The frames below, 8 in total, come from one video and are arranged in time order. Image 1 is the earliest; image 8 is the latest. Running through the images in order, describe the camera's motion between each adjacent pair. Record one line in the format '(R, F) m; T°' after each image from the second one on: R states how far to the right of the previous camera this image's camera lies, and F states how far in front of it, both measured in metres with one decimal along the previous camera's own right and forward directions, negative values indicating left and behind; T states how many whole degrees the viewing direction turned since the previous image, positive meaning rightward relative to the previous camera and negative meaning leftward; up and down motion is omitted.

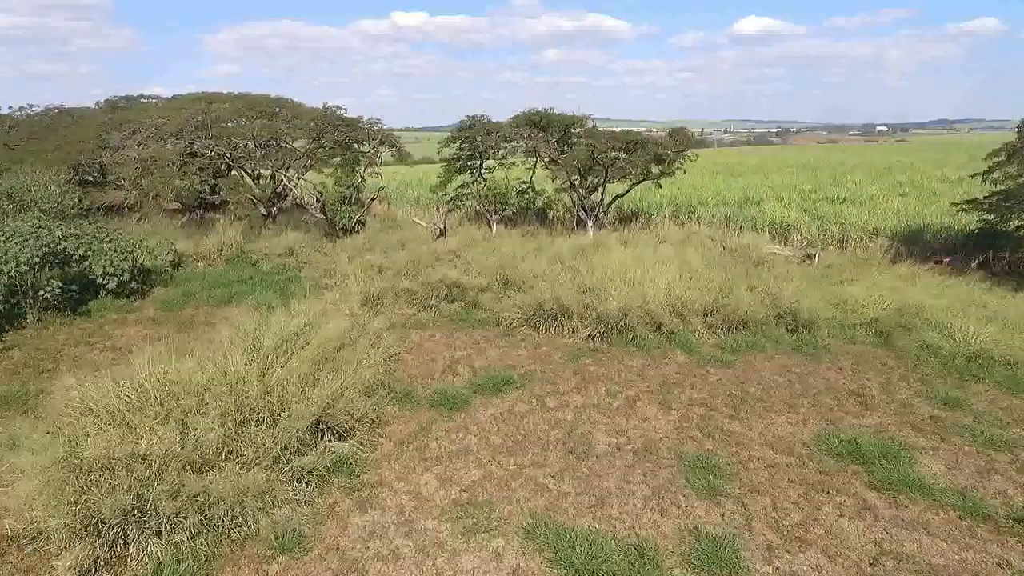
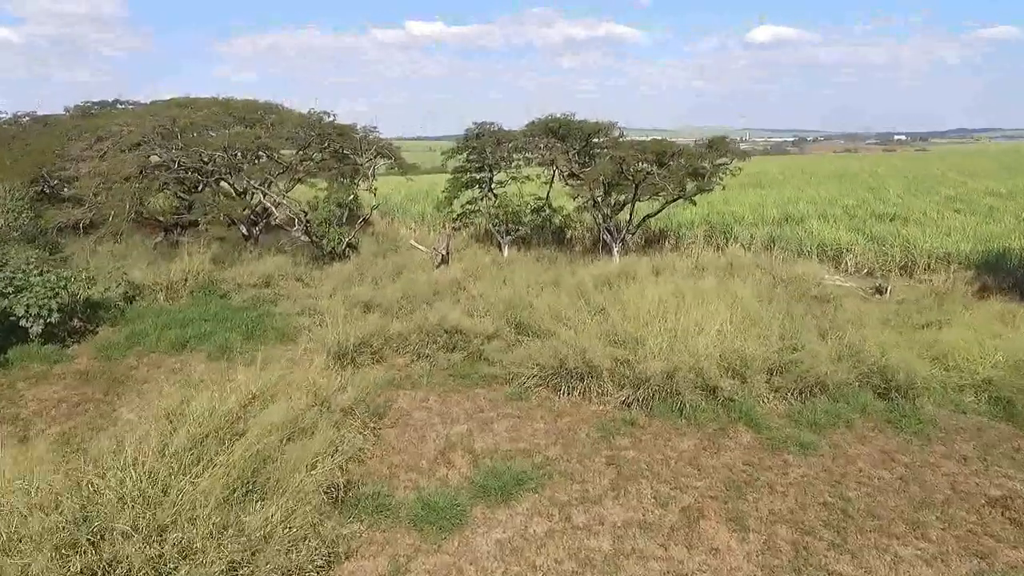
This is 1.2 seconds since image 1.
(0.0, +2.0) m; -1°
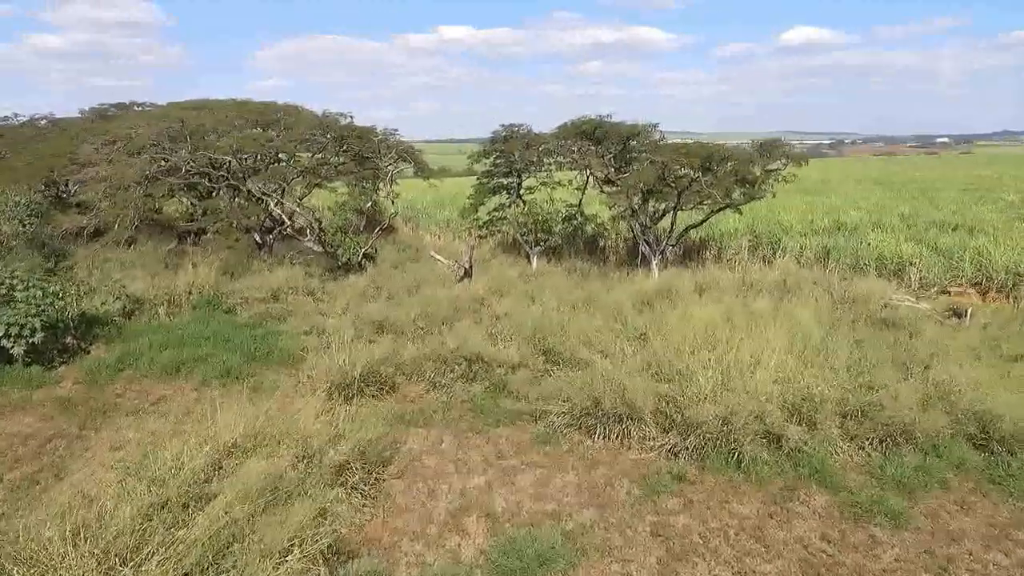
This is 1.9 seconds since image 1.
(0.0, +1.0) m; -3°
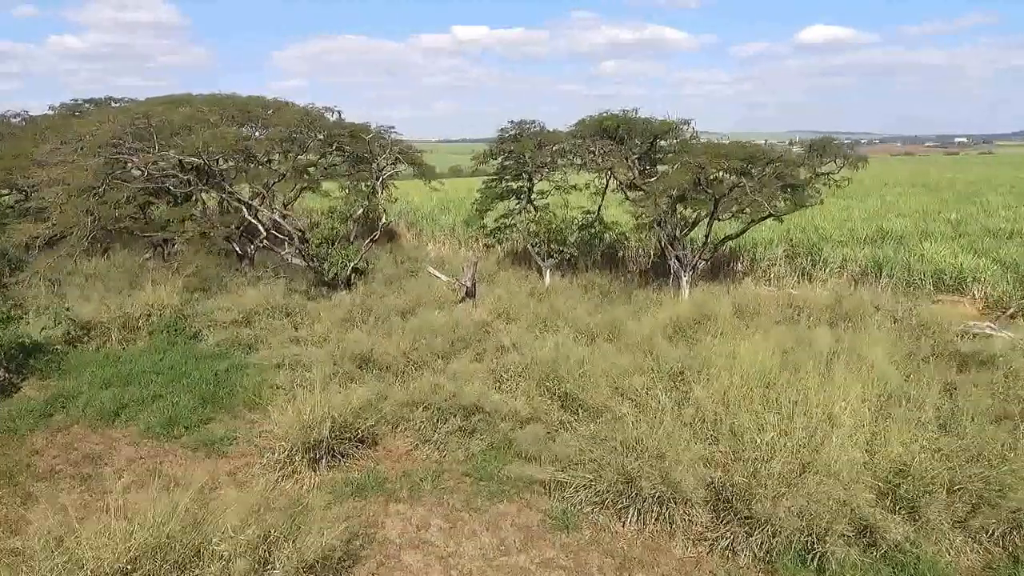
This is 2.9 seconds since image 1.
(0.0, +1.5) m; -1°
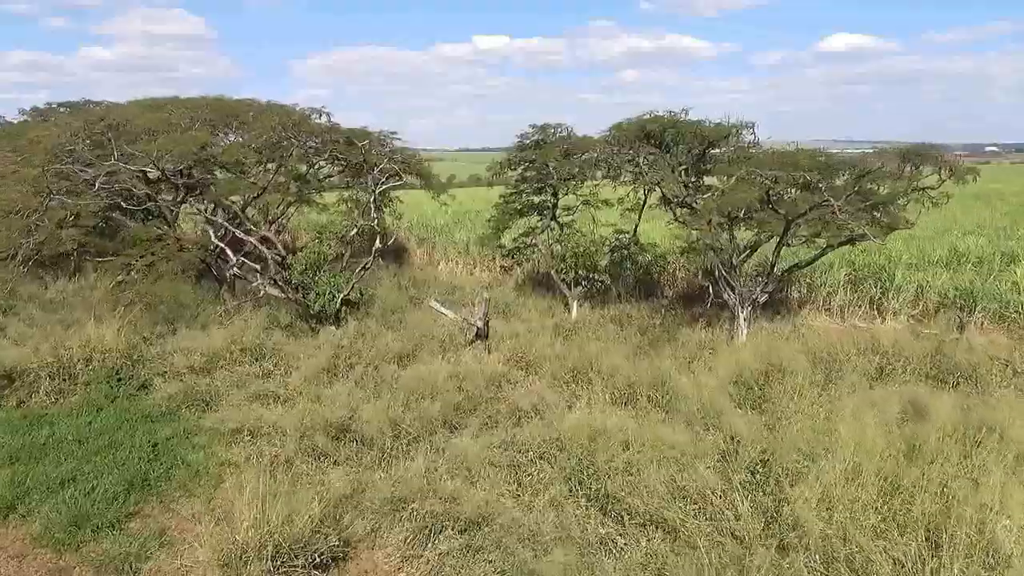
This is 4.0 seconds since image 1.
(0.0, +1.8) m; -2°
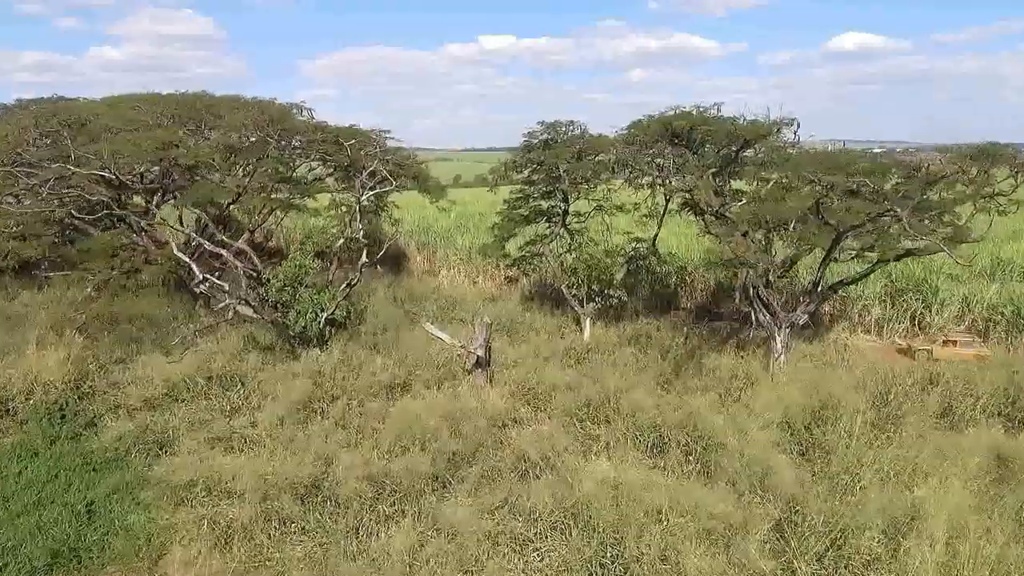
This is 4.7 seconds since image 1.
(0.0, +1.0) m; -1°
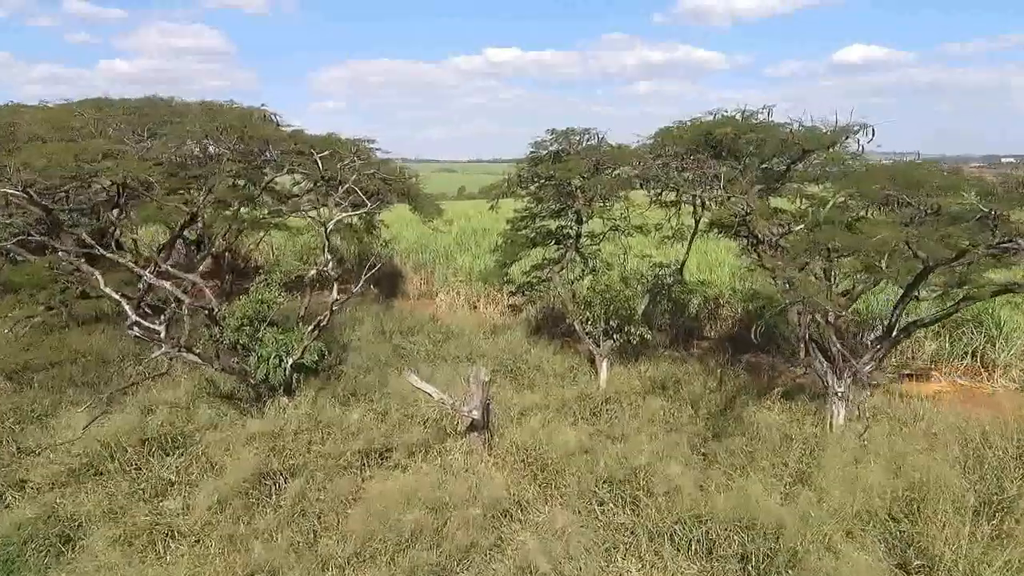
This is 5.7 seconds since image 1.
(0.0, +1.3) m; 0°
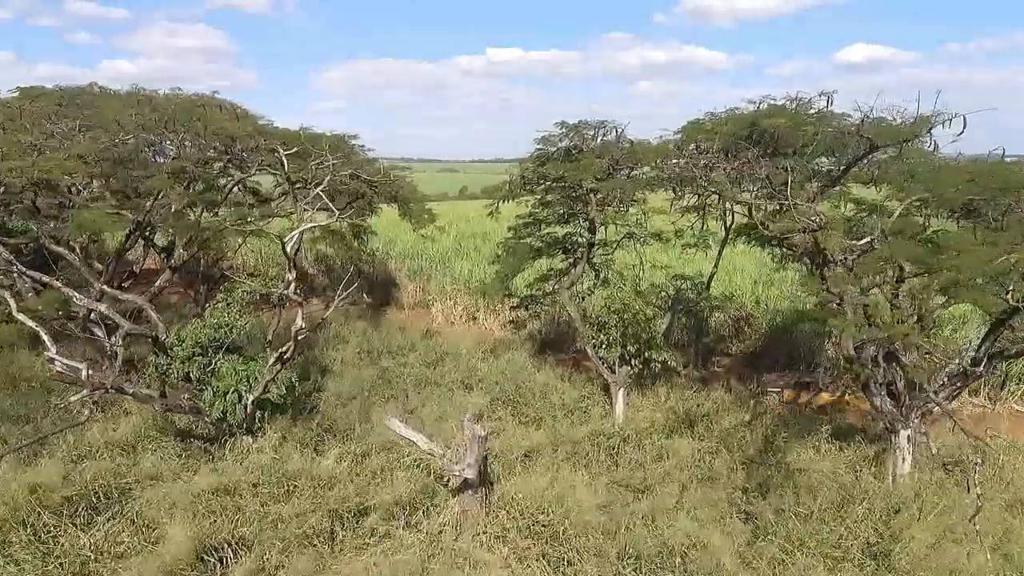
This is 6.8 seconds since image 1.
(0.0, +1.0) m; 0°
